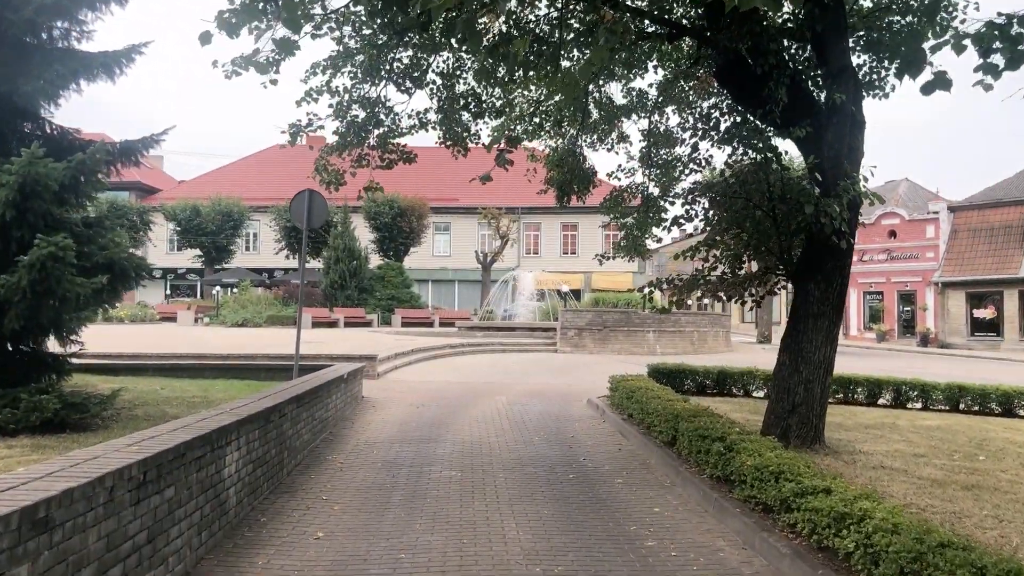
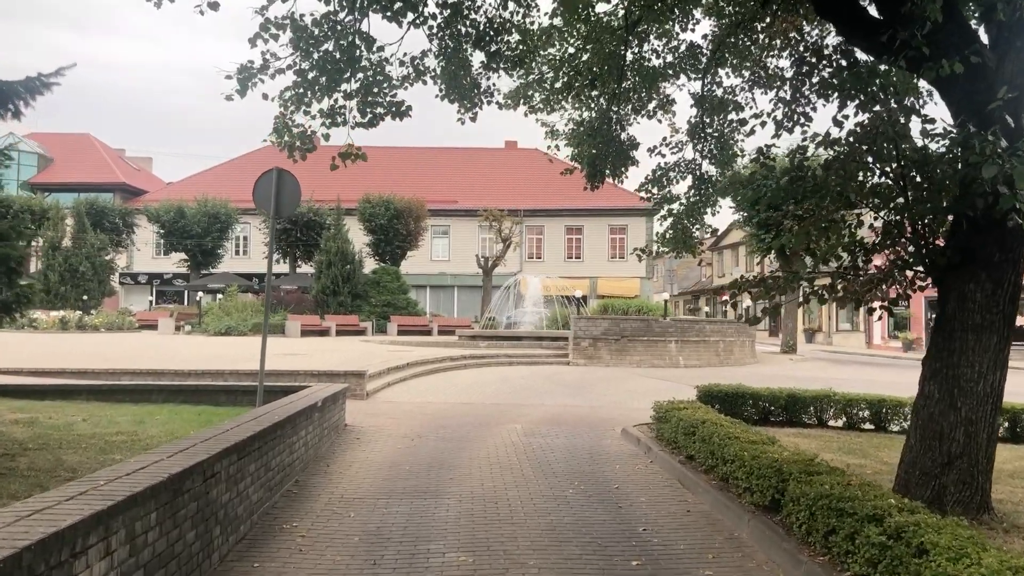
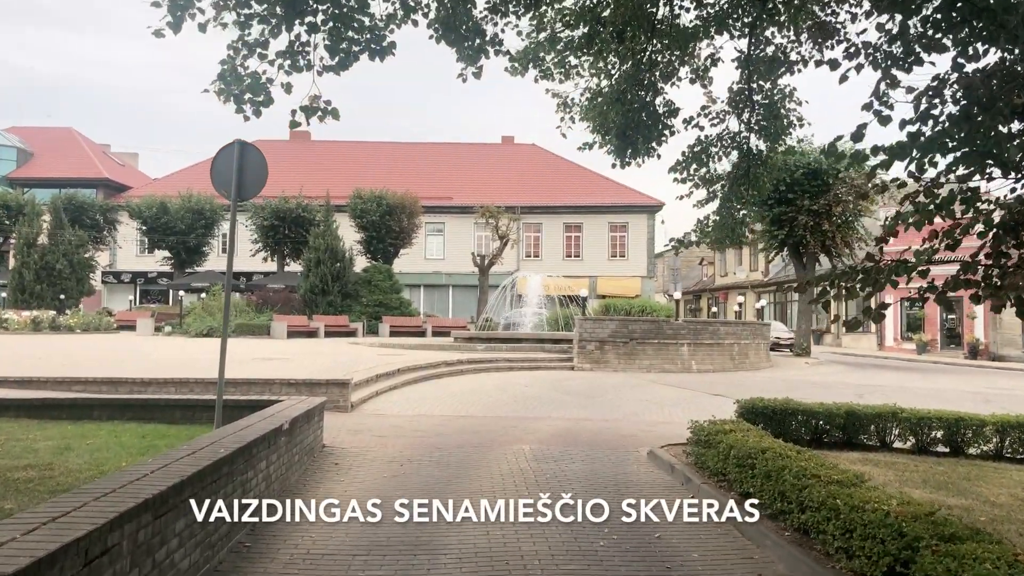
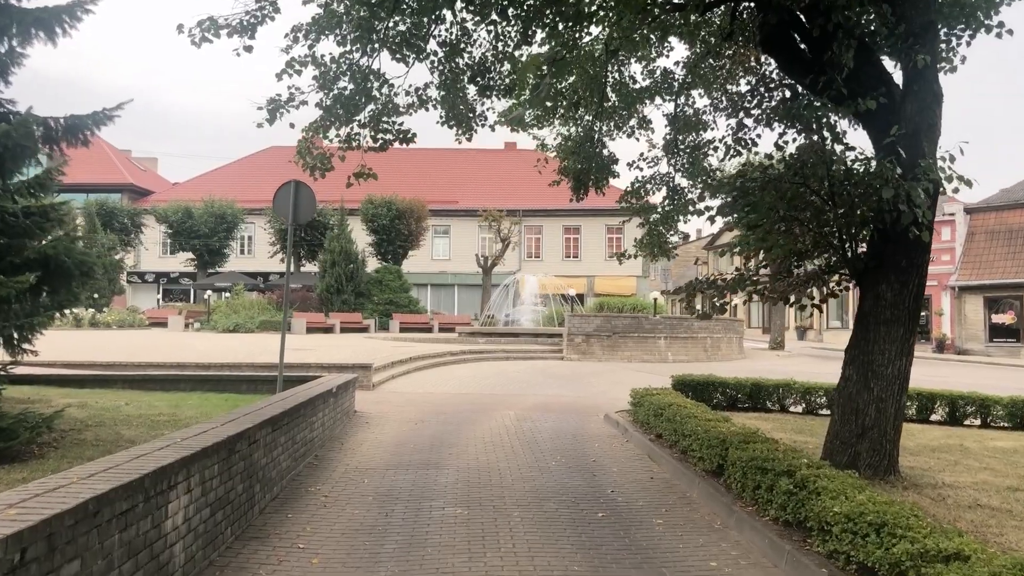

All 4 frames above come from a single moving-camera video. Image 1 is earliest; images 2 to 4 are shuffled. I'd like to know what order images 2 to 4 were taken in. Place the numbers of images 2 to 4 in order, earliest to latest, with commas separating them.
4, 2, 3
